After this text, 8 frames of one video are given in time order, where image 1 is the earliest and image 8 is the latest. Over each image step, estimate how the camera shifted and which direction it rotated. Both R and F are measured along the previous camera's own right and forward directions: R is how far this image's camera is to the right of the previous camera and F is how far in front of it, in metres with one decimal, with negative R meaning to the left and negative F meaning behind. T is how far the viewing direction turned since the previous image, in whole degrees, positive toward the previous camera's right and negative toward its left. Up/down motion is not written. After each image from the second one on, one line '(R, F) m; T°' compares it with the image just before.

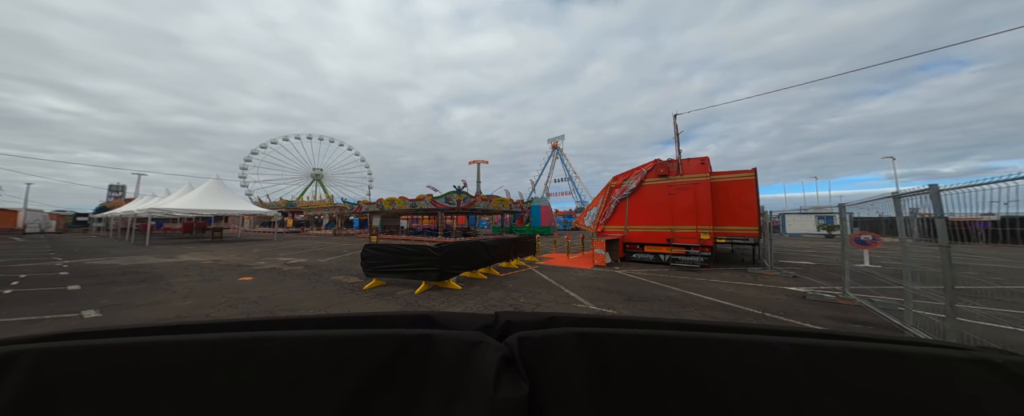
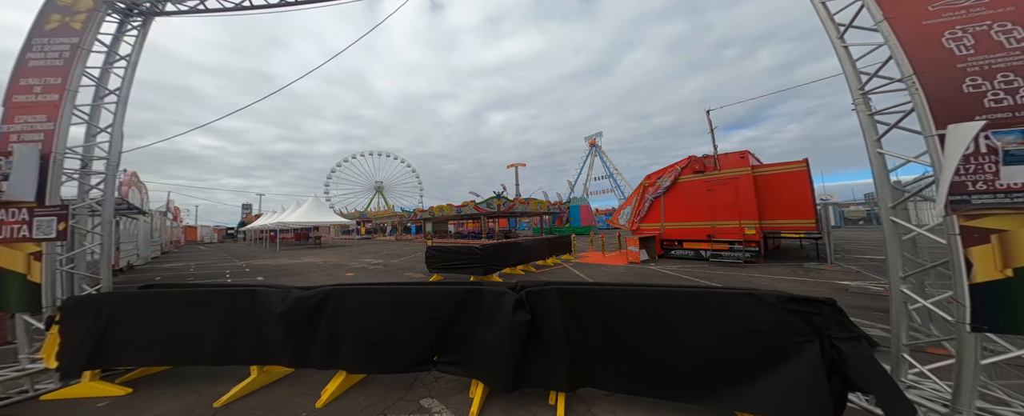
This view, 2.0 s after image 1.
(+0.4, -1.3) m; -9°
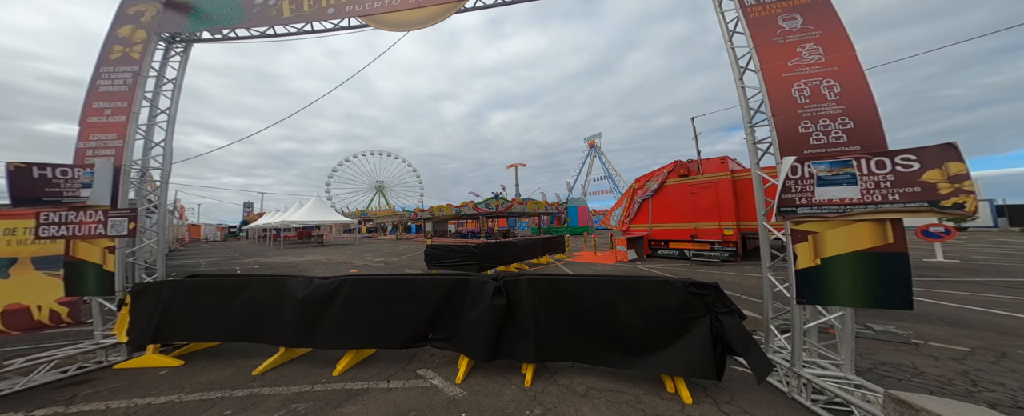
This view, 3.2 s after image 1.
(+0.3, -0.7) m; 0°
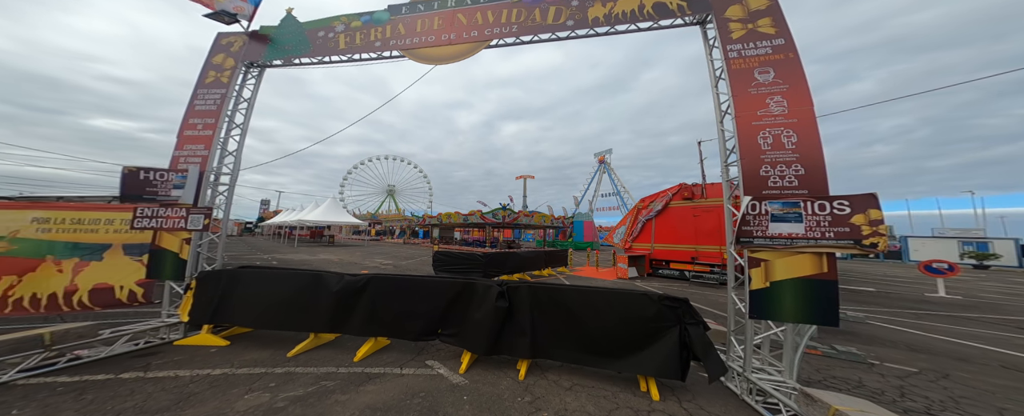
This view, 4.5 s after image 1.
(0.0, -0.6) m; -2°
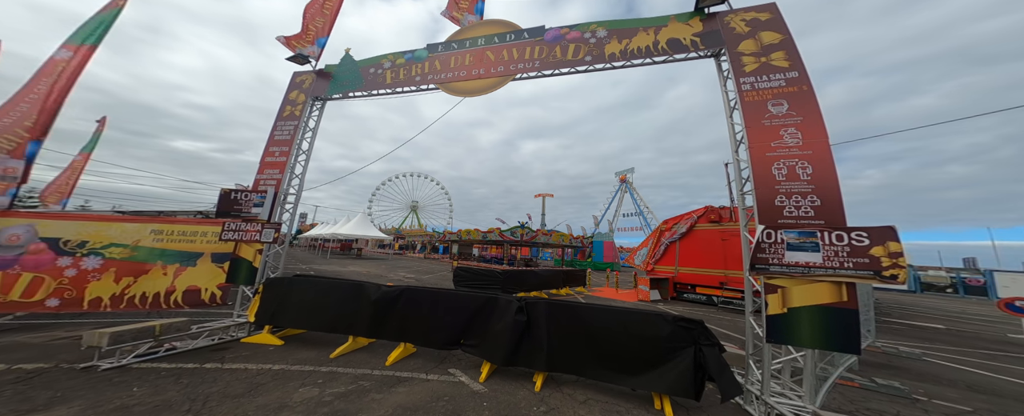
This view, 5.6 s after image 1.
(0.0, -0.3) m; -4°
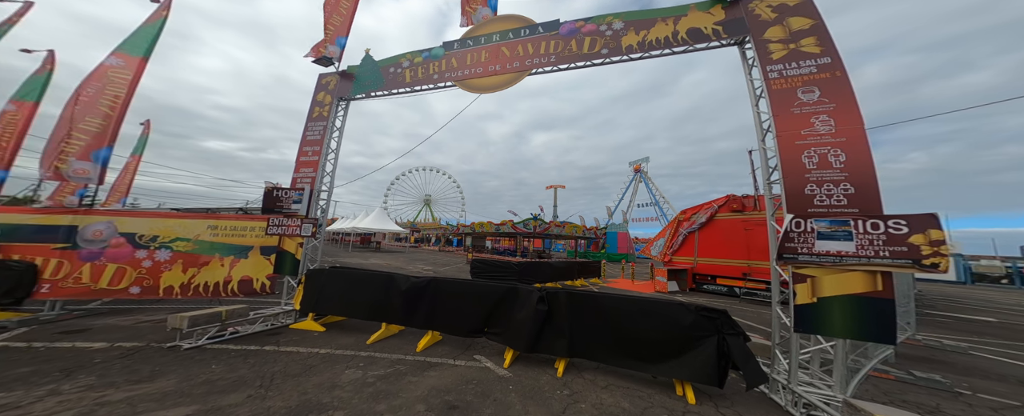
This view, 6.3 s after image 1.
(-0.1, -0.1) m; -2°
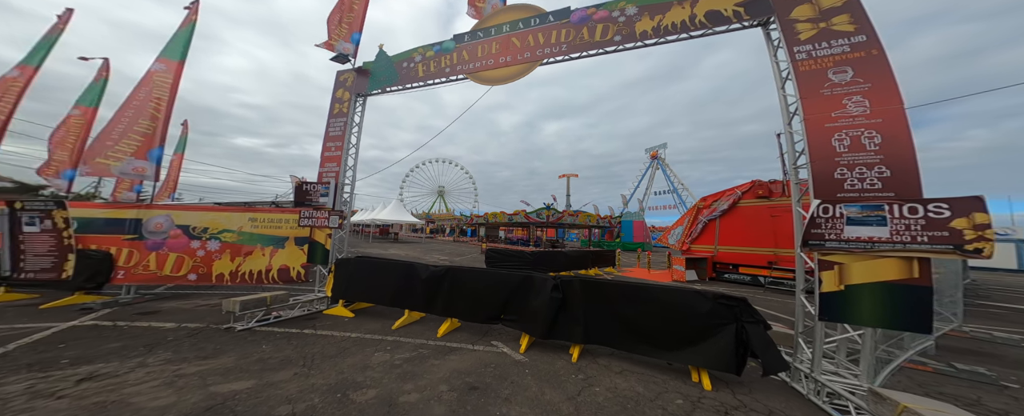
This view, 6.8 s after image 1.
(-0.1, -0.1) m; -3°
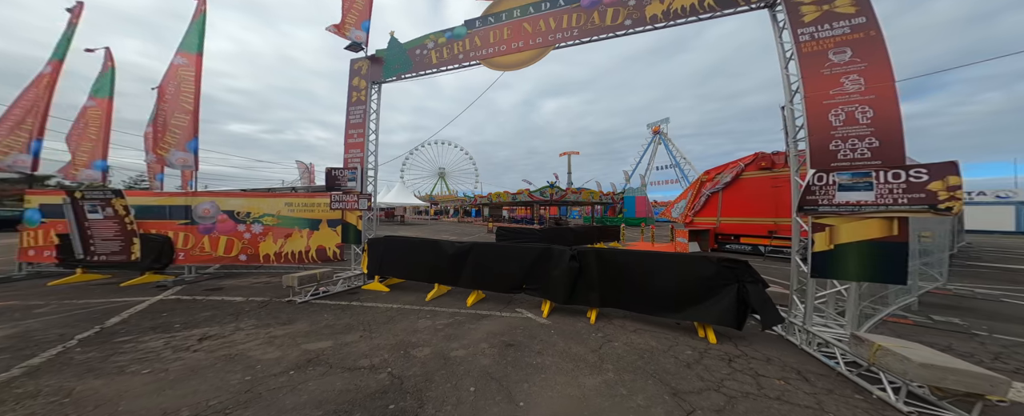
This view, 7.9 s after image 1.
(-0.3, -0.2) m; 0°
